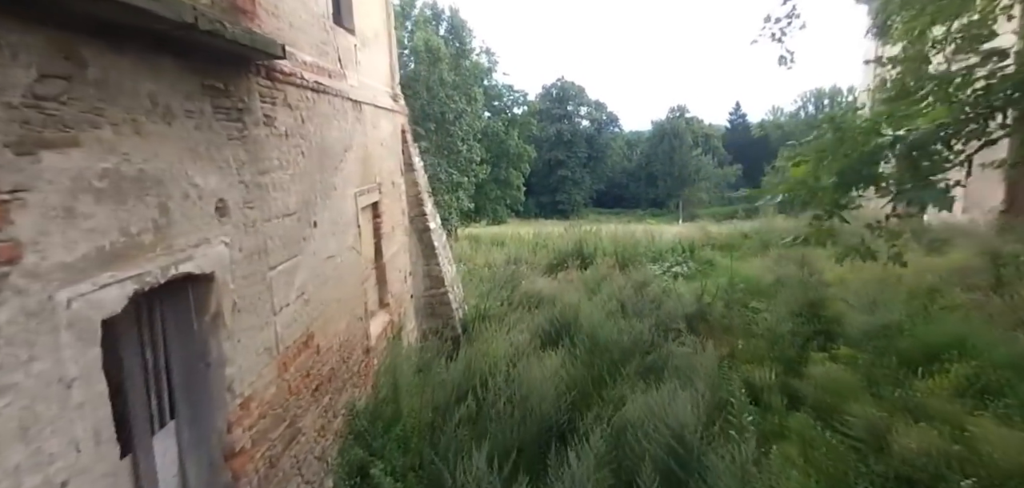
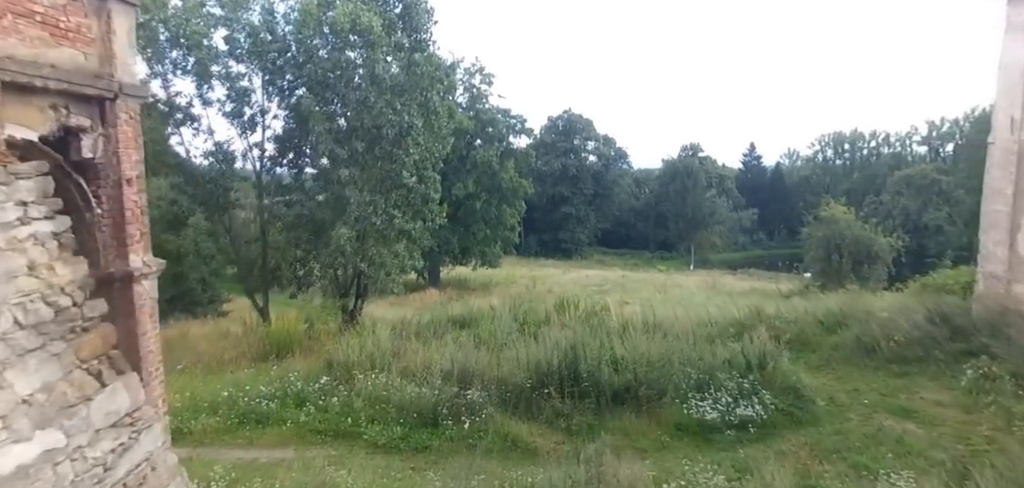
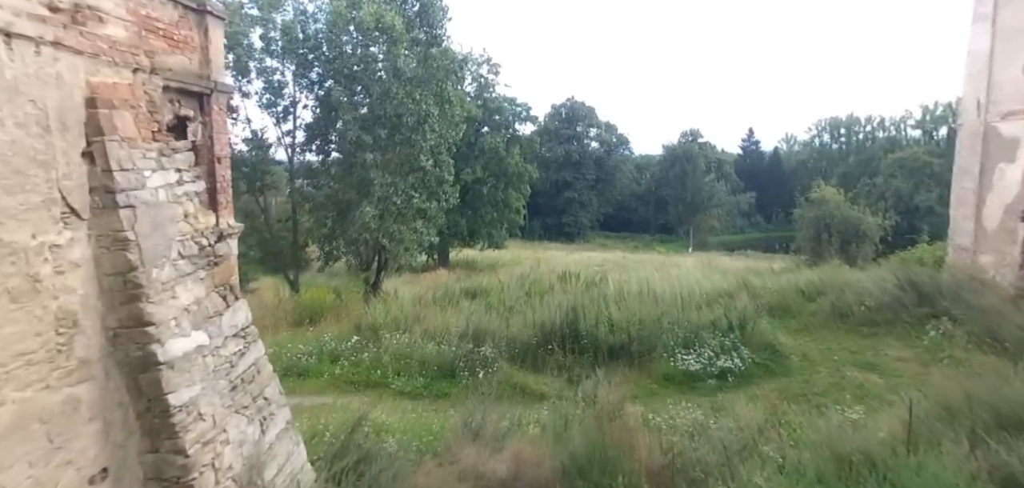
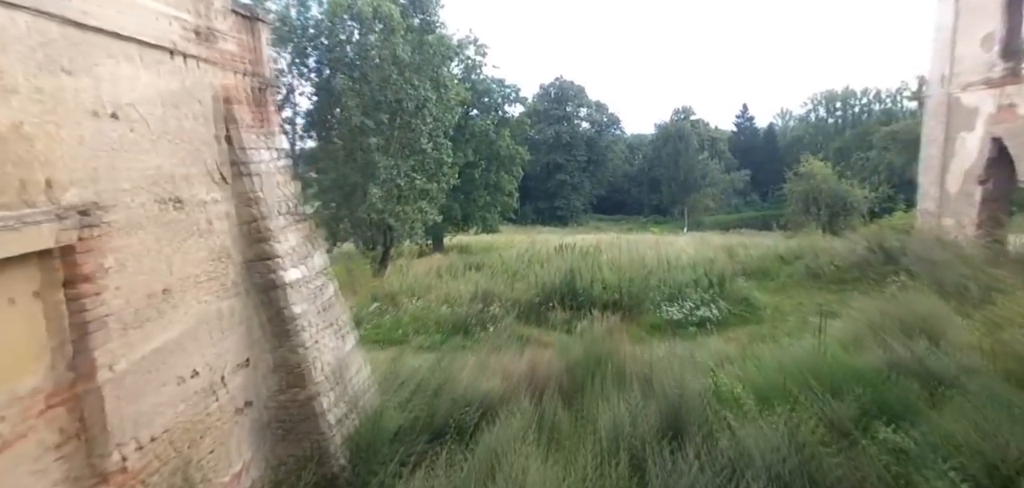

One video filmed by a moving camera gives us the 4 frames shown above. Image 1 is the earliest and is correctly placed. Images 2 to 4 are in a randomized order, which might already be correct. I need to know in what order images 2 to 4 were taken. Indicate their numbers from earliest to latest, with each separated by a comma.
4, 3, 2
